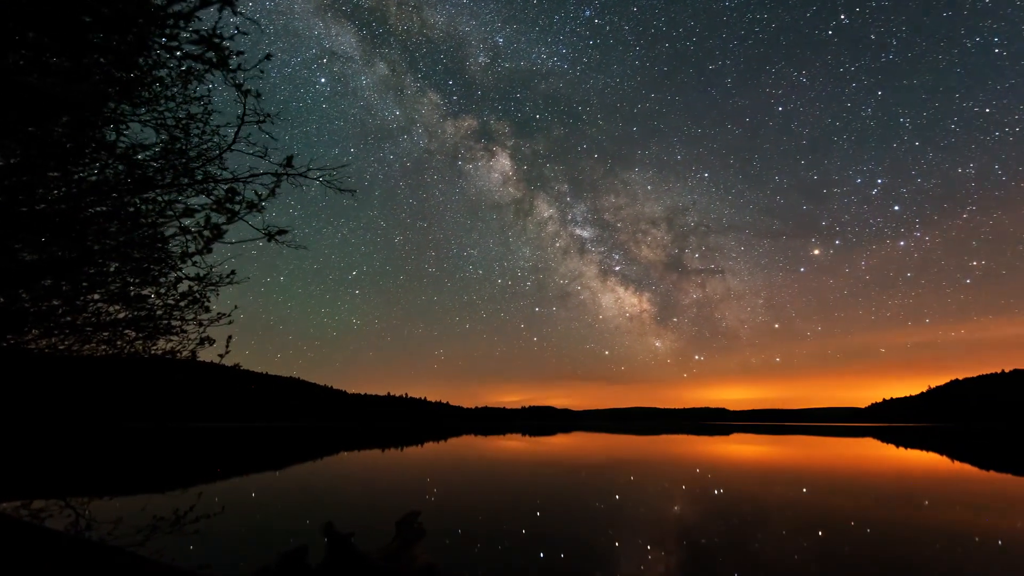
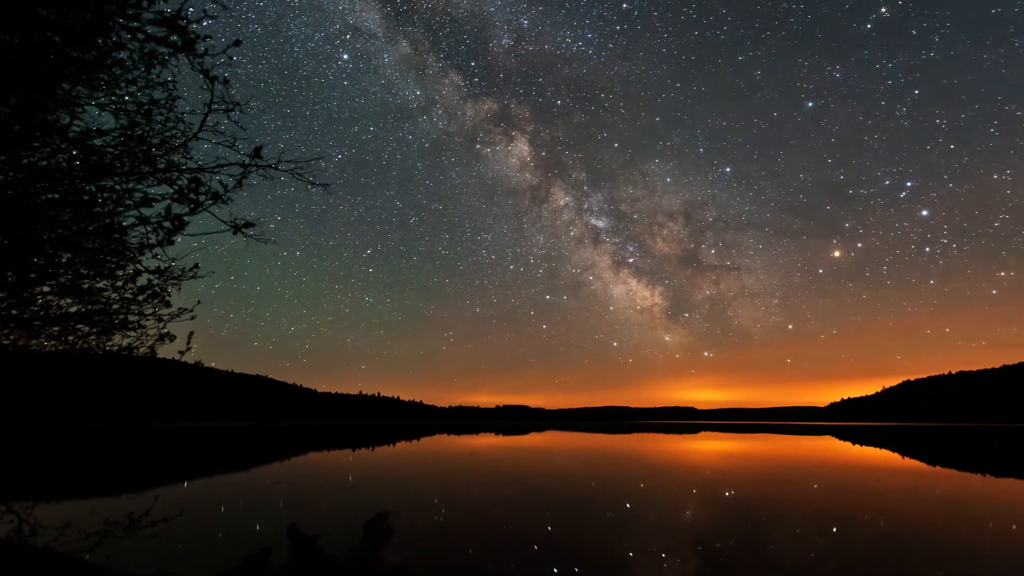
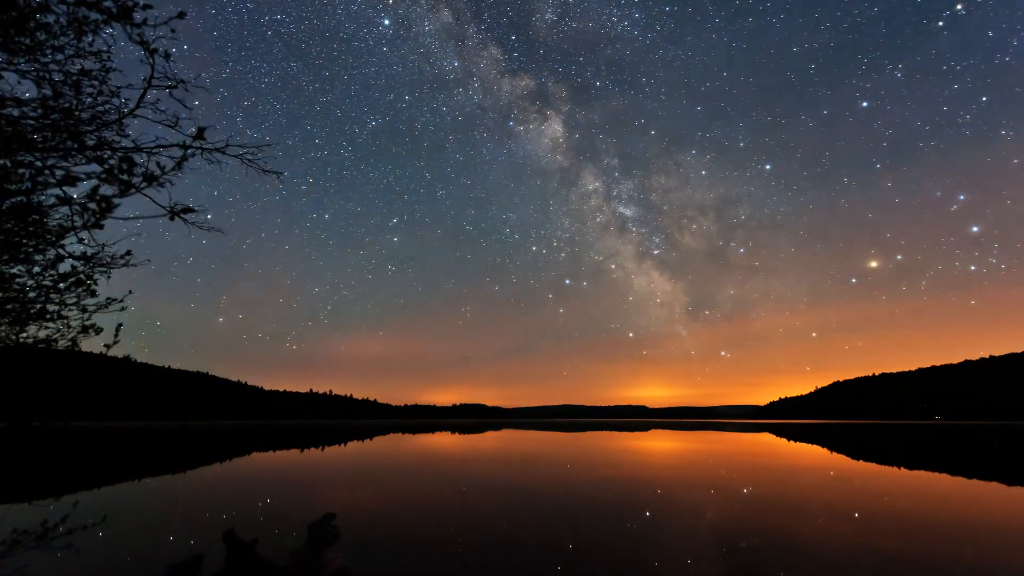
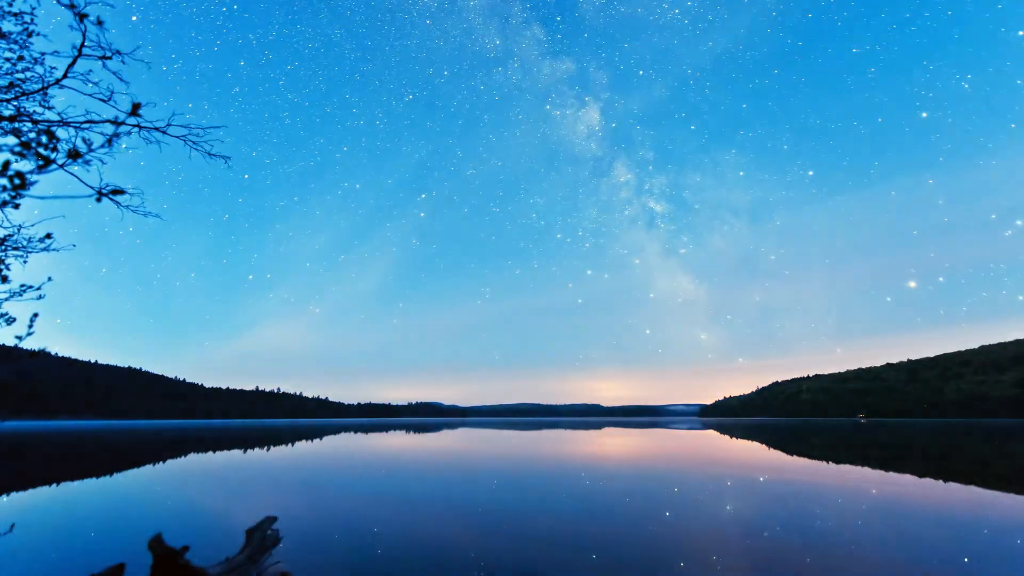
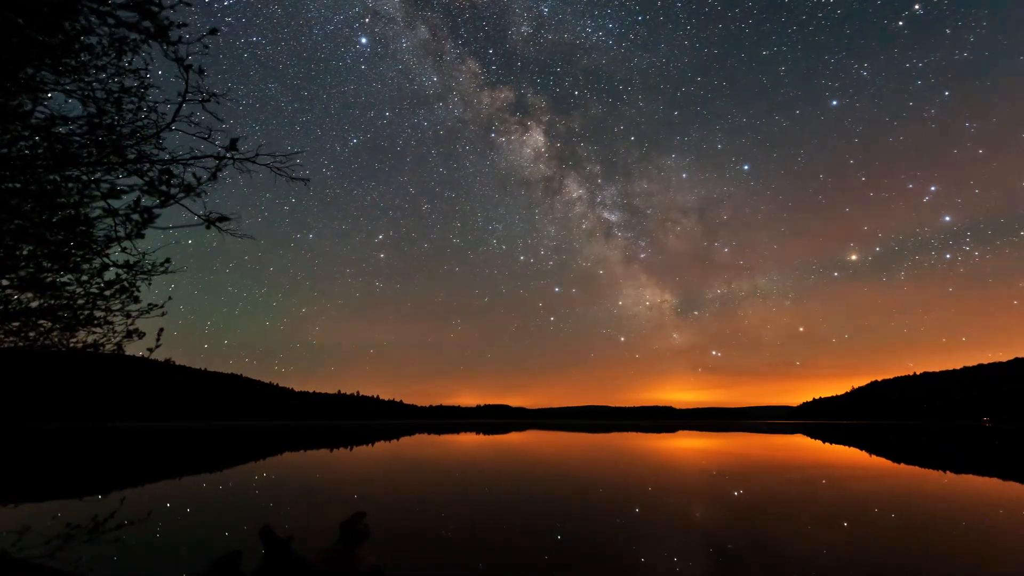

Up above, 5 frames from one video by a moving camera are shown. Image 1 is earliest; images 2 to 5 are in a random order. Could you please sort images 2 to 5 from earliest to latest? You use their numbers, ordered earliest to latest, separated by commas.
2, 5, 3, 4
